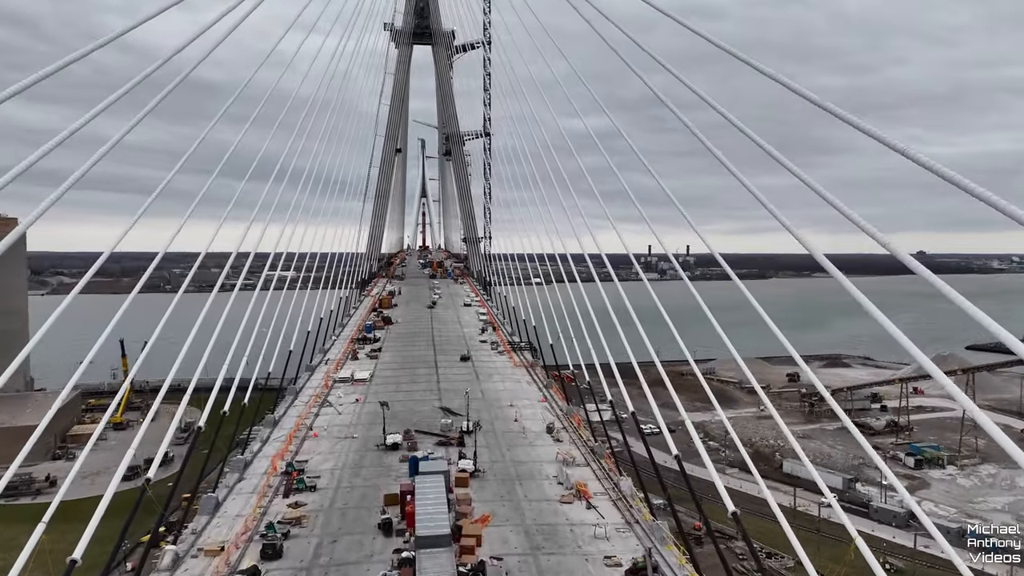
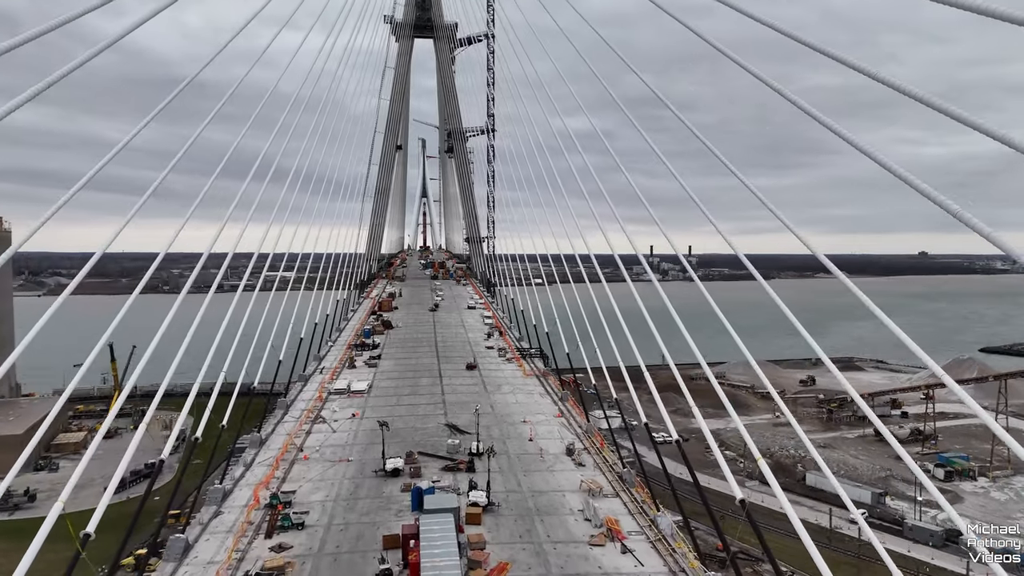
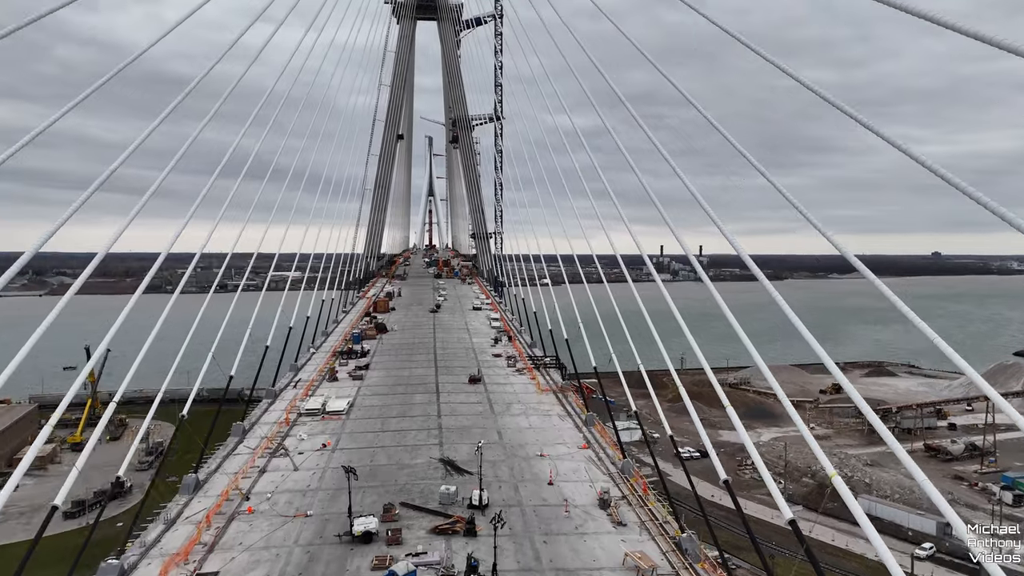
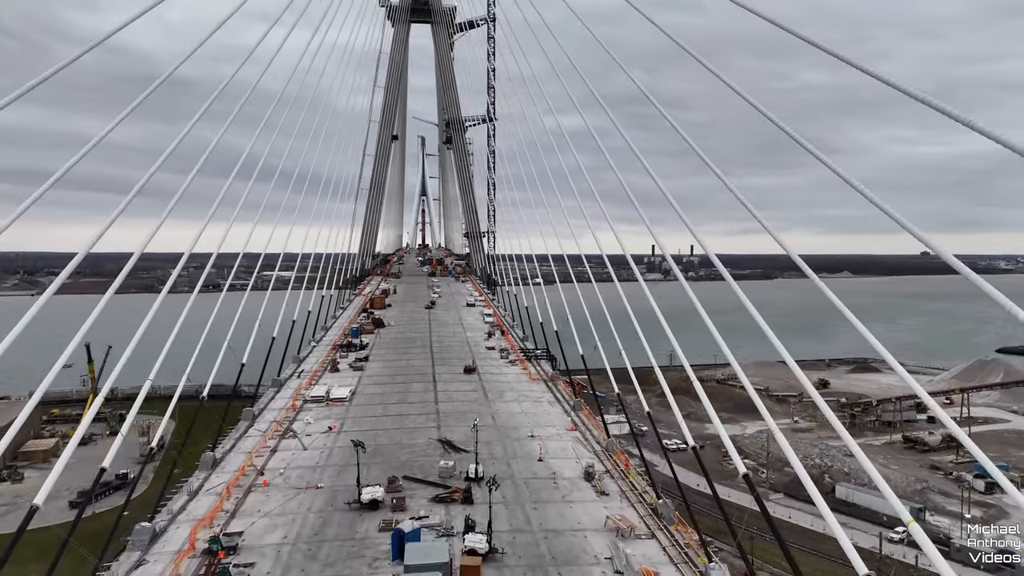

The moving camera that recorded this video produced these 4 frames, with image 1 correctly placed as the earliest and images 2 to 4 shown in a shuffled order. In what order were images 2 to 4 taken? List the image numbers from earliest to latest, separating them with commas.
2, 4, 3
